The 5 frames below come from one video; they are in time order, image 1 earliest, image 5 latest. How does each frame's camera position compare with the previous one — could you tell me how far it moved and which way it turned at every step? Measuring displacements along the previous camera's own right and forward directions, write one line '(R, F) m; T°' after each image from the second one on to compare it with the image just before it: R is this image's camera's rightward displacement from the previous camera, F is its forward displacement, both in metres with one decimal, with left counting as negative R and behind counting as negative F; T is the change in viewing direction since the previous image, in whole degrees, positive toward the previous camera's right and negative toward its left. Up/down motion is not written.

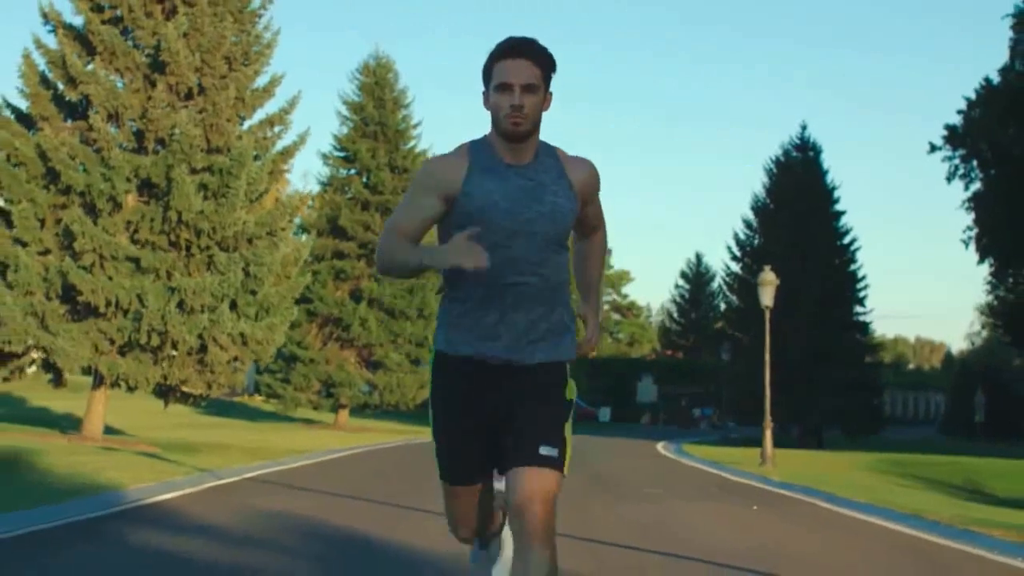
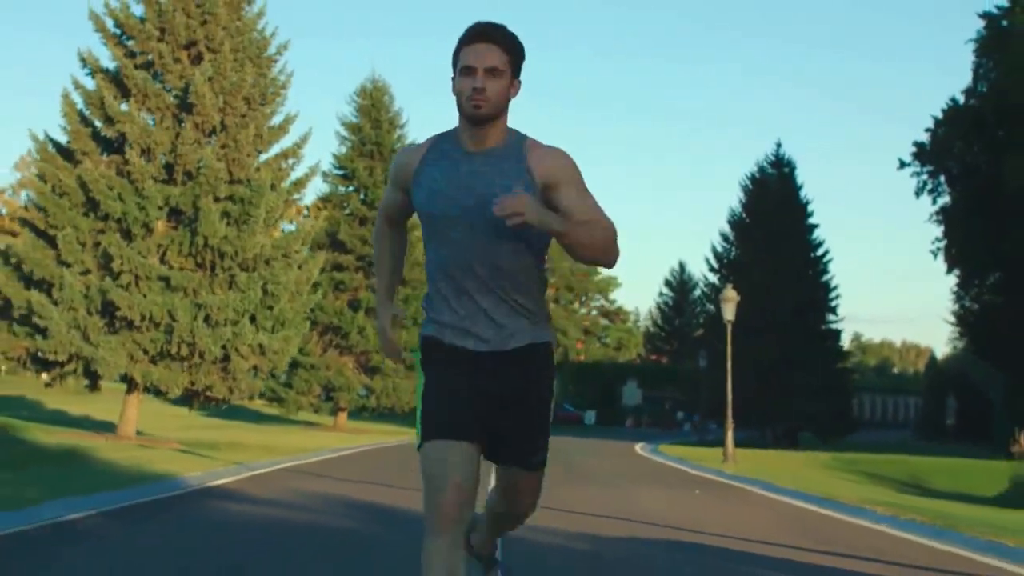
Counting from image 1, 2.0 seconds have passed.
(0.0, -3.4) m; 0°
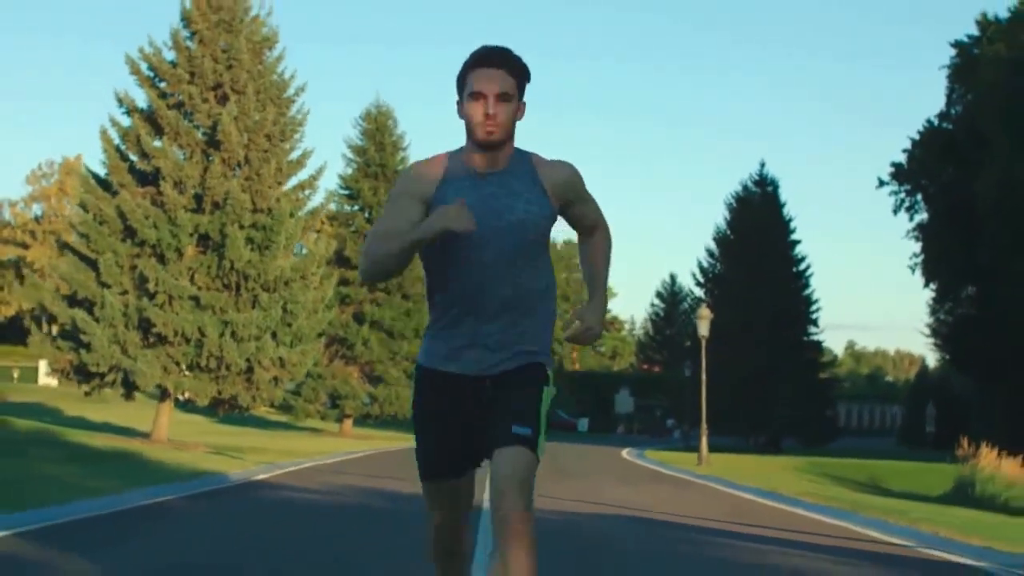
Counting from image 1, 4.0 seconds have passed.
(0.0, -3.4) m; 0°
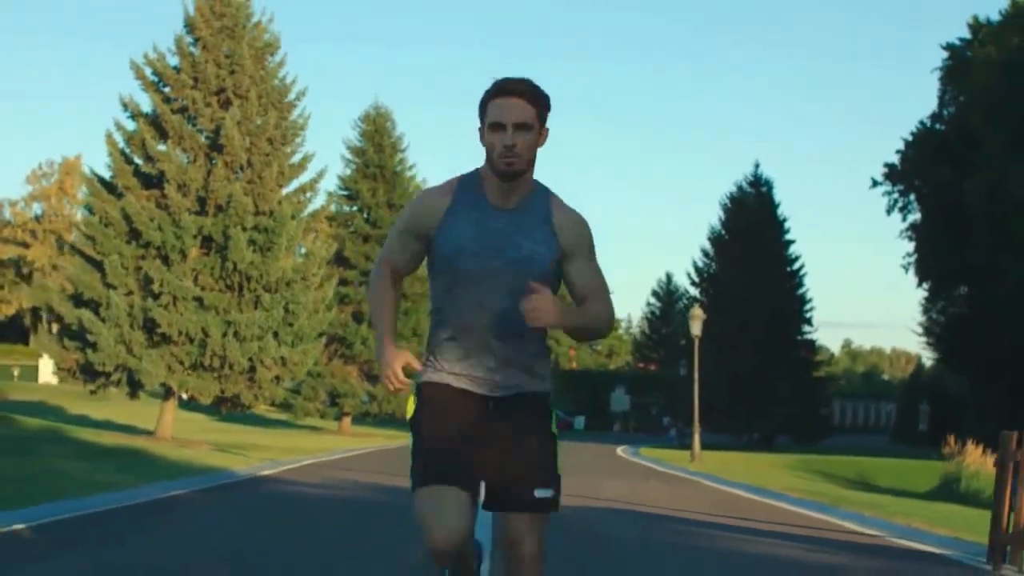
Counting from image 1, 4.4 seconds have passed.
(0.0, -0.8) m; 0°
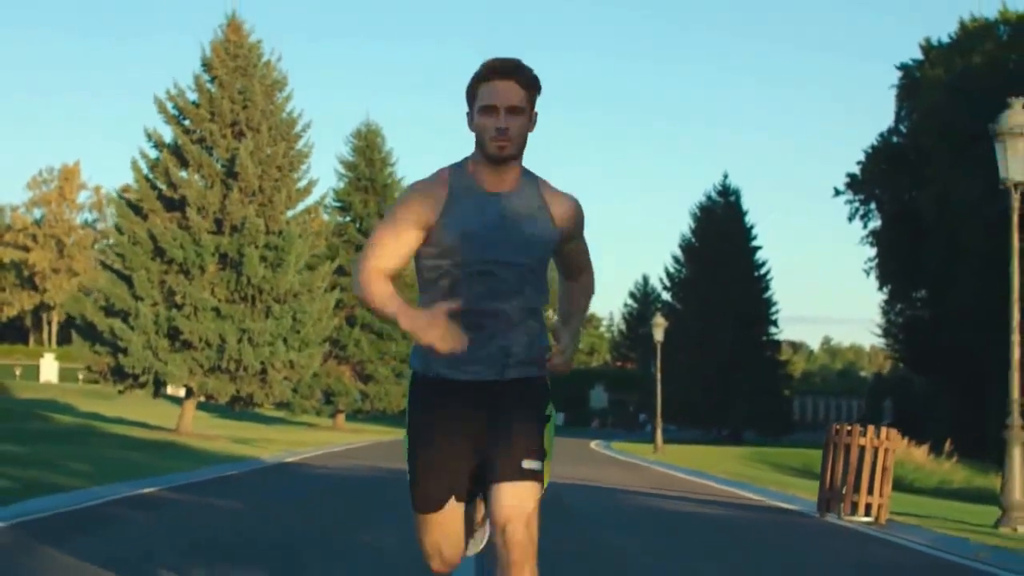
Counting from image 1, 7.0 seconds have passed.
(0.0, -4.5) m; +1°
